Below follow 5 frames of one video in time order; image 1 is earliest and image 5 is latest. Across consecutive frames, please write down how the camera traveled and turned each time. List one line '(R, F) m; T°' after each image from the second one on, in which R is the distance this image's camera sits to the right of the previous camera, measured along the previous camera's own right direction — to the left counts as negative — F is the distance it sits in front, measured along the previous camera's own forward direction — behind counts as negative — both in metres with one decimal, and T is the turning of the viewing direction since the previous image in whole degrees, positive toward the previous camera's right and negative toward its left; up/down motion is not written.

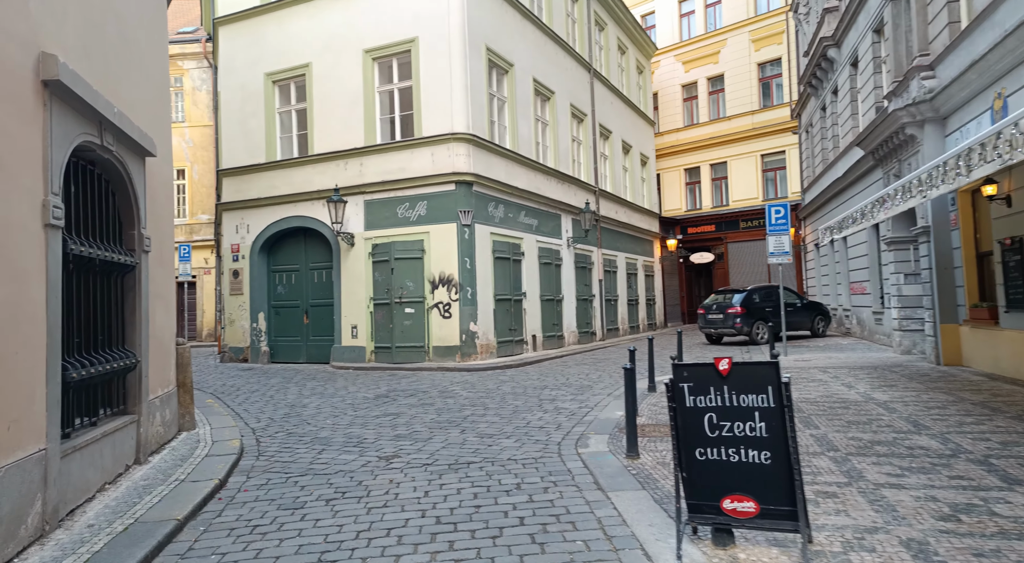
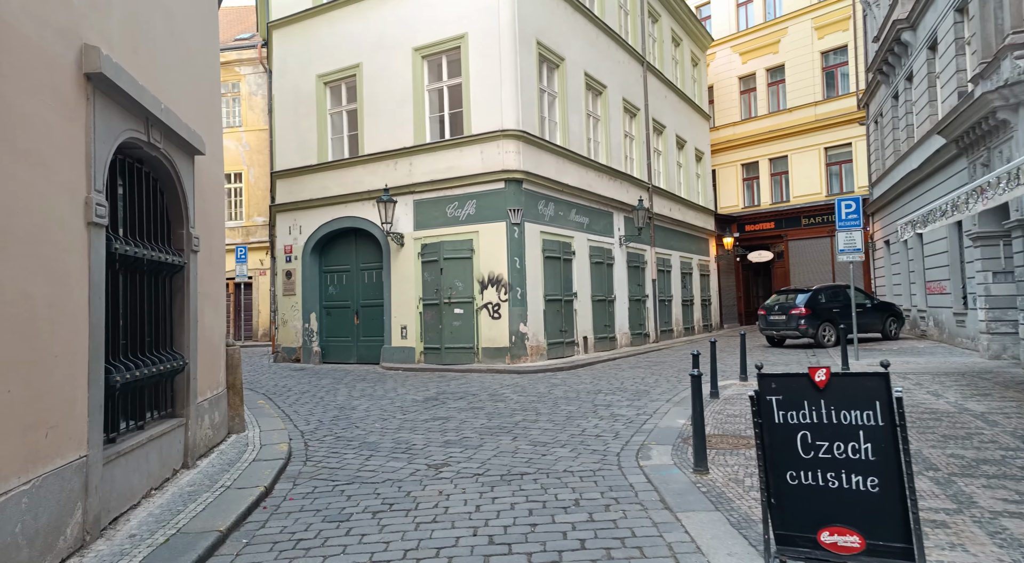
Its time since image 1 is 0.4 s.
(-0.1, +0.4) m; -4°
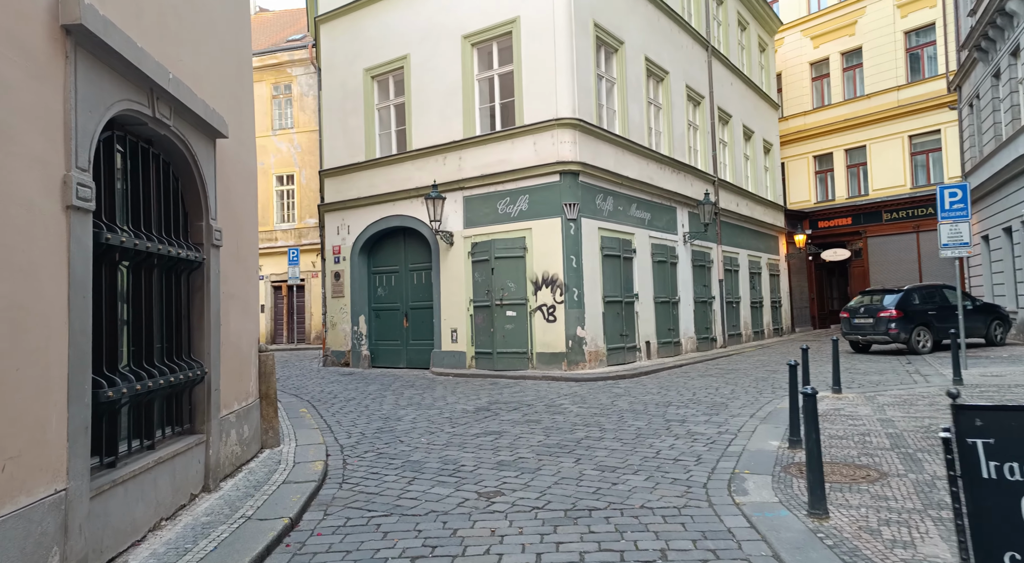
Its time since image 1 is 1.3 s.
(-0.1, +0.9) m; -4°
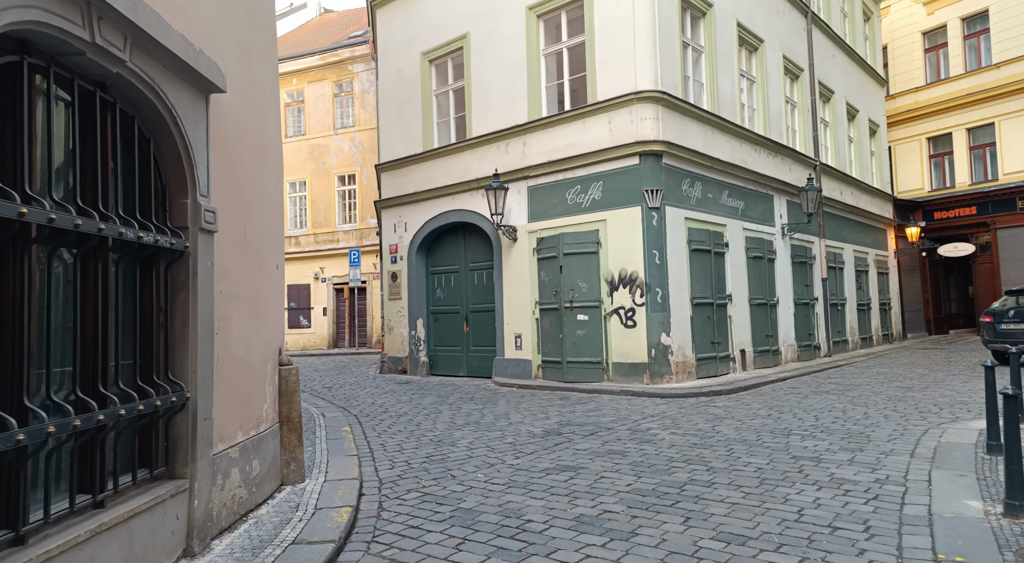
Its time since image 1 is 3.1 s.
(-0.1, +1.5) m; -6°
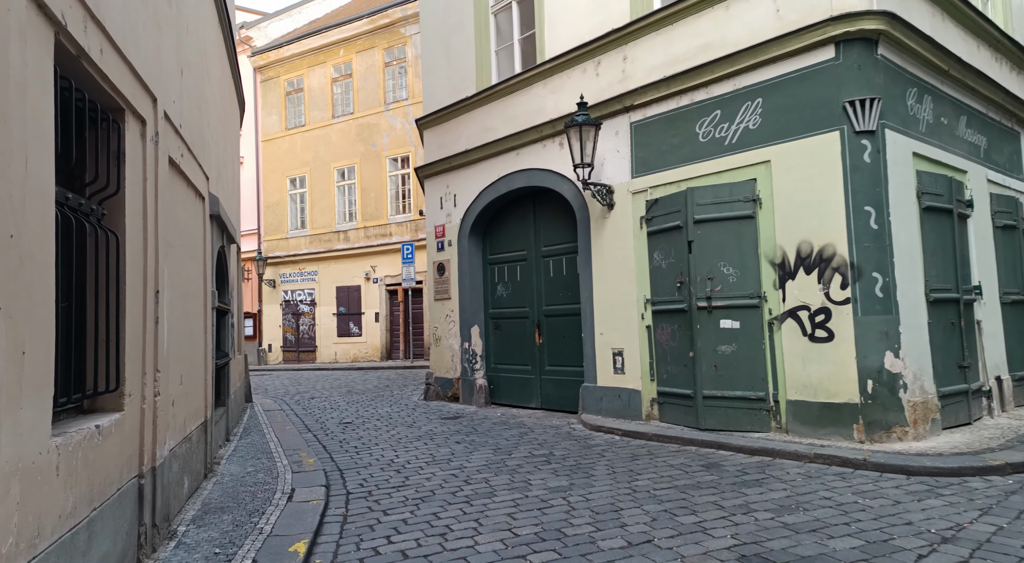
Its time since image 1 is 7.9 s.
(-0.3, +4.4) m; -7°
